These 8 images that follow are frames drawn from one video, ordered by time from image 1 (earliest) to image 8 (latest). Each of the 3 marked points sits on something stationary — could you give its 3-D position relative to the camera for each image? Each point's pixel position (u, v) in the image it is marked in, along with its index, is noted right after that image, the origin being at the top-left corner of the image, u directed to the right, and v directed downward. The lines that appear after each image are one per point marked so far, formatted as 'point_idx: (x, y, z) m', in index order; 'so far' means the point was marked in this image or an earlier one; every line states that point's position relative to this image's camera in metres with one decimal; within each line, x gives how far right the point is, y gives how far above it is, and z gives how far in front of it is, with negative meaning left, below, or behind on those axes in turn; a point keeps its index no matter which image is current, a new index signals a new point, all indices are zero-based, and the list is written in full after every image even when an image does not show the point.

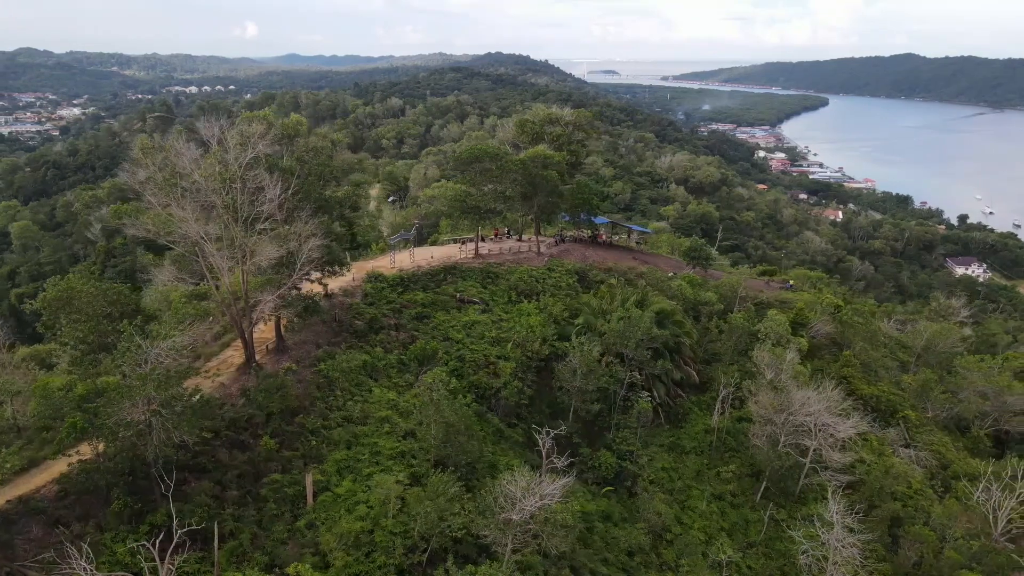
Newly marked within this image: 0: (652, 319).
0: (+3.1, -0.8, +16.8) m
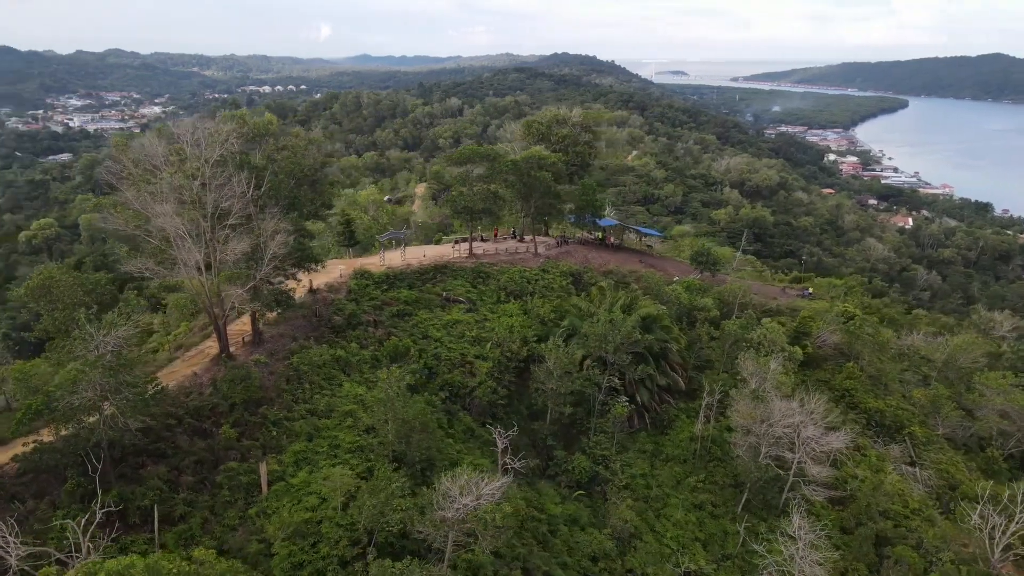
0: (+2.7, -0.8, +16.6) m
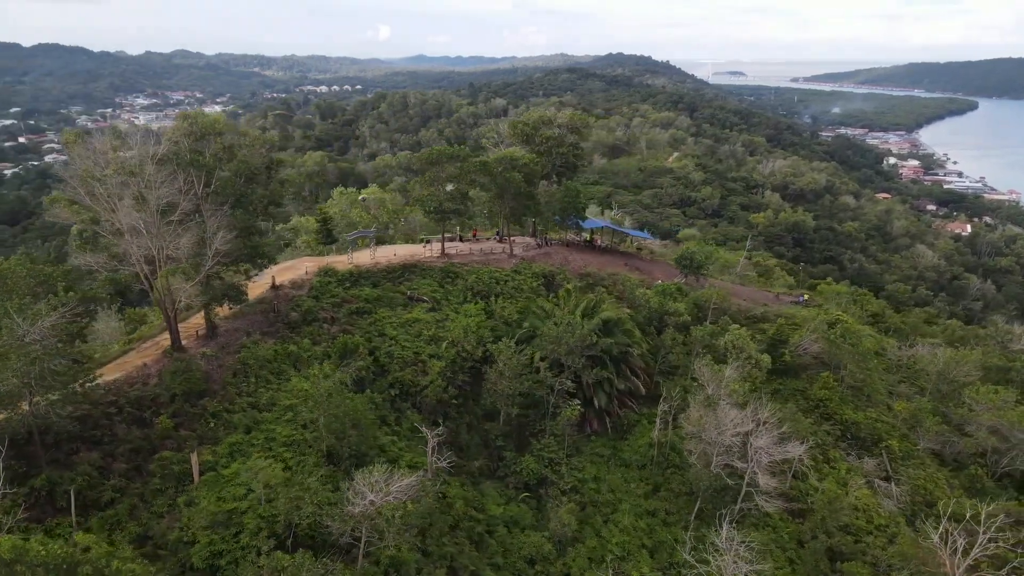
0: (+1.8, -0.9, +16.5) m
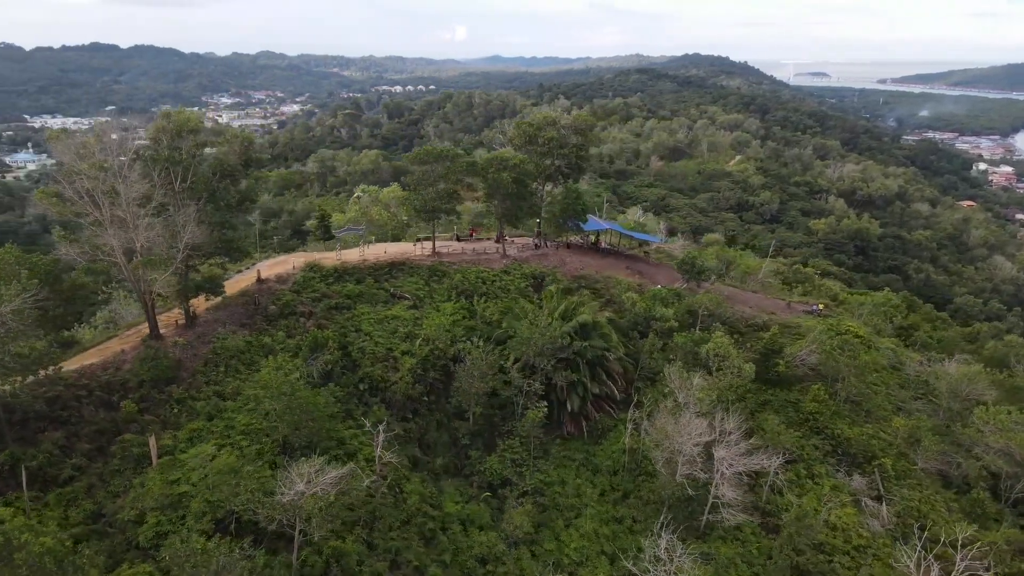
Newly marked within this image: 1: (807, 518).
0: (+1.2, -1.0, +16.4) m
1: (+6.1, -4.8, +15.1) m
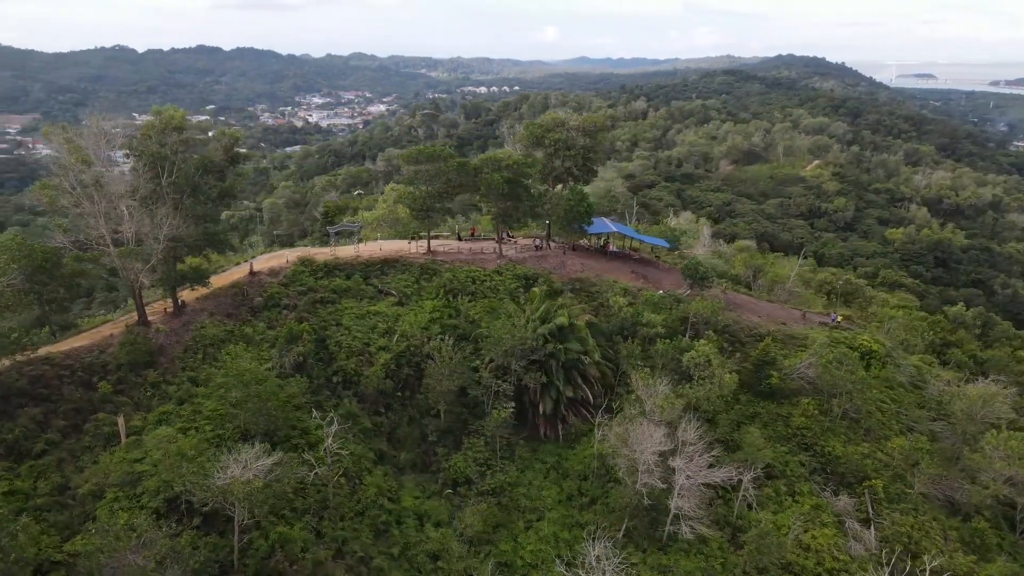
0: (+0.6, -1.0, +16.4) m
1: (+5.3, -5.0, +14.6) m
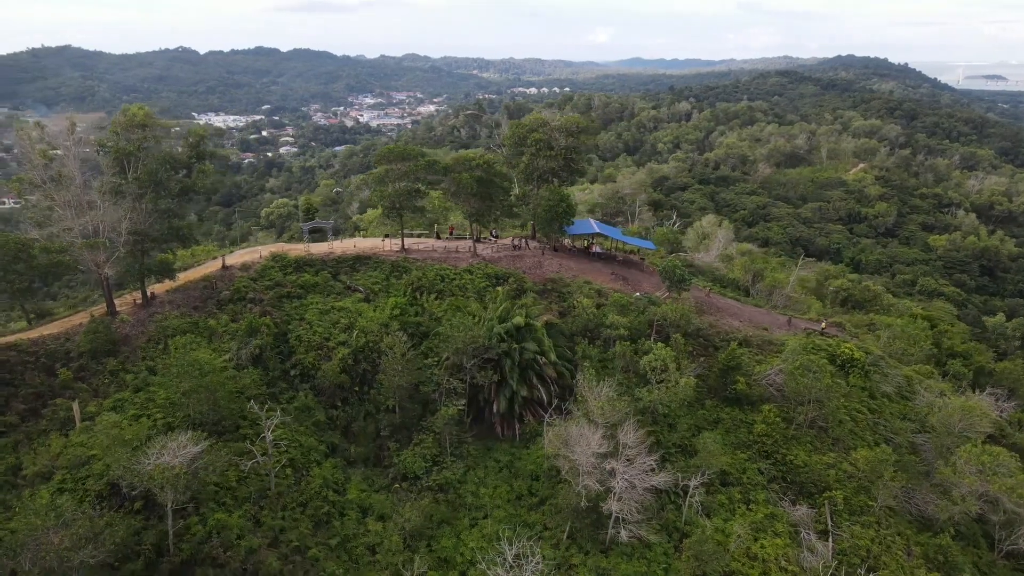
0: (-0.4, -1.0, +16.4) m
1: (+4.1, -5.0, +14.3) m
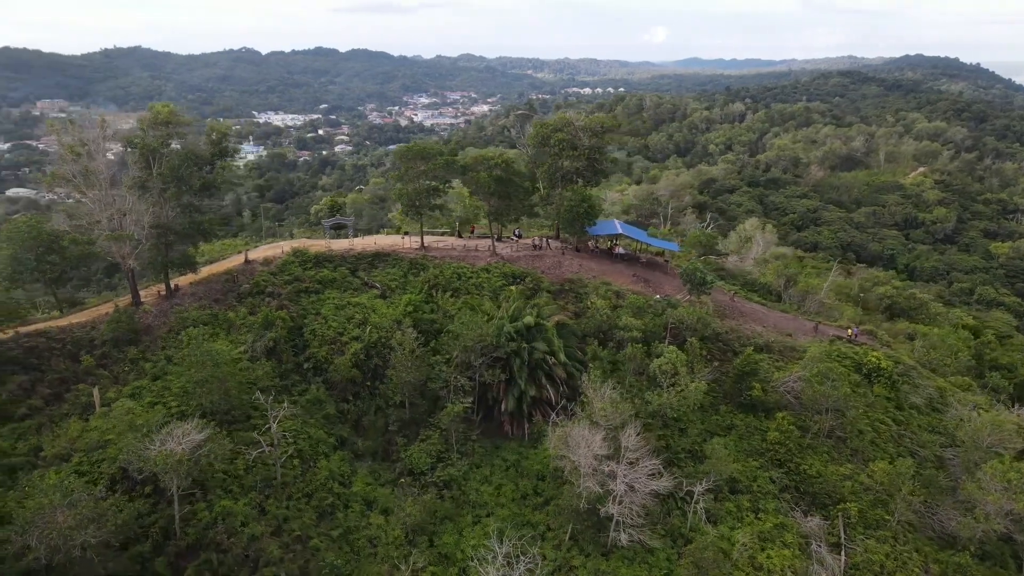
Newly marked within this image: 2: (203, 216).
0: (-0.2, -0.9, +16.5) m
1: (+4.1, -5.1, +14.1) m
2: (-7.5, +1.7, +17.6) m
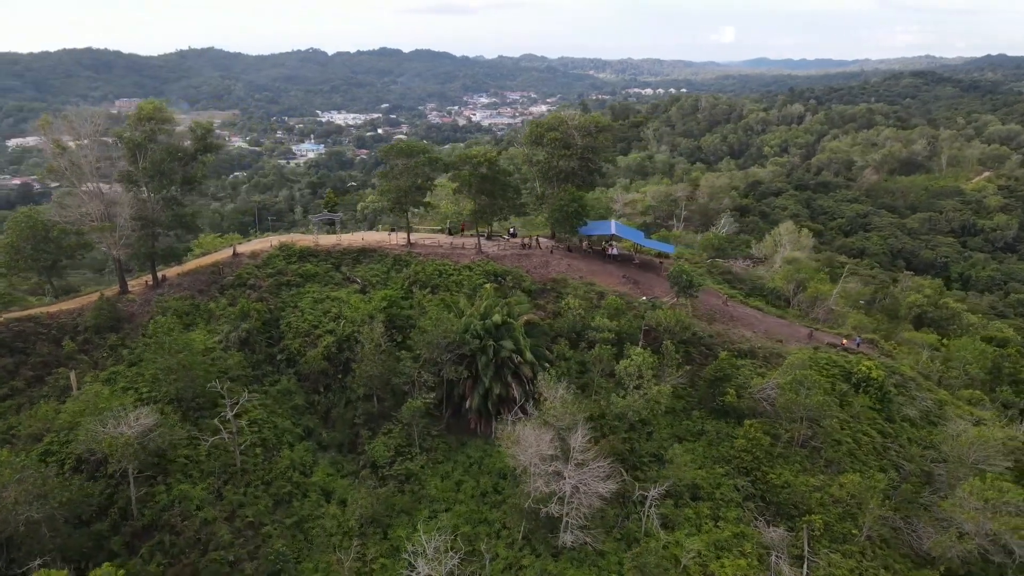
0: (-0.9, -0.9, +16.5) m
1: (+3.1, -5.1, +13.8) m
2: (-8.0, +2.0, +18.2) m
